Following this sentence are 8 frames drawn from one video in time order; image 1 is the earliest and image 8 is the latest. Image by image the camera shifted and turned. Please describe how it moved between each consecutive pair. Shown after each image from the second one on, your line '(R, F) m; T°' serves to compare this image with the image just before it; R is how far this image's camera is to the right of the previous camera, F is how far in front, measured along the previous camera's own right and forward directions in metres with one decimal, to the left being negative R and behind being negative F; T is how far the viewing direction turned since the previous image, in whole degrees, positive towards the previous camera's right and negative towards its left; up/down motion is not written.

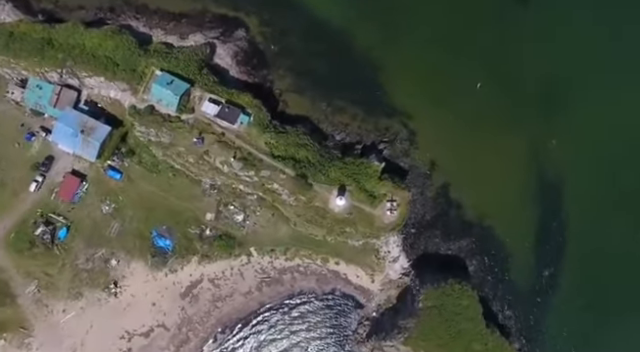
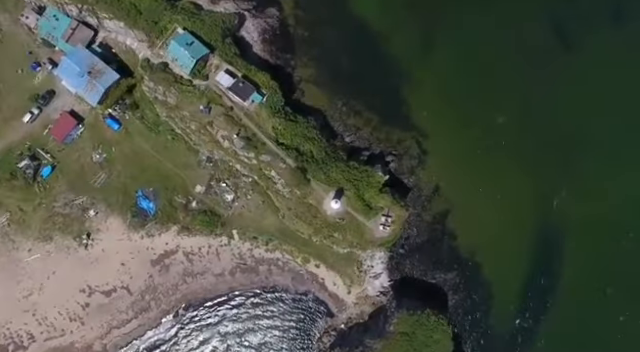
(0.0, +1.4) m; 0°
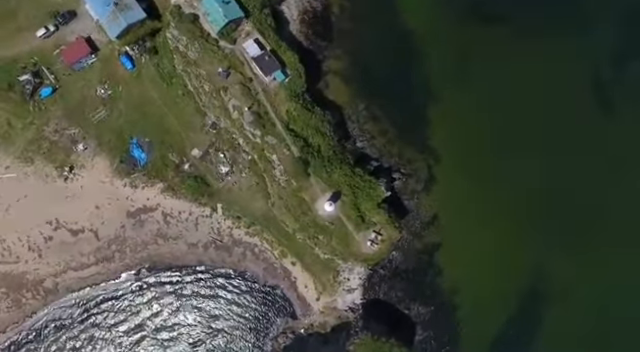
(0.0, +1.7) m; 0°
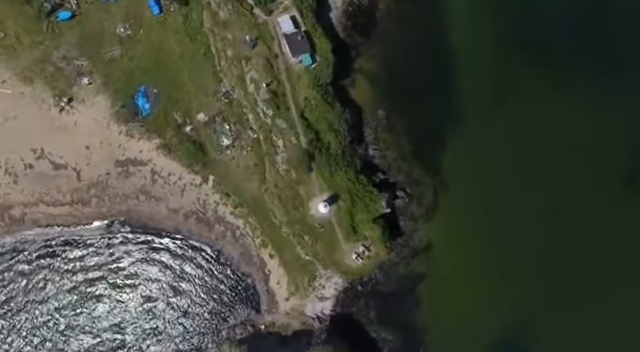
(-0.1, +1.9) m; 0°
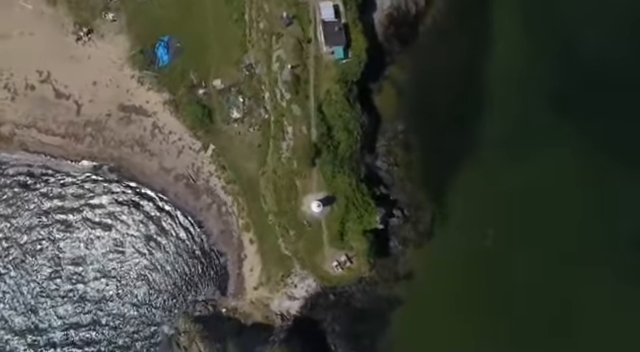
(0.0, +1.3) m; 0°
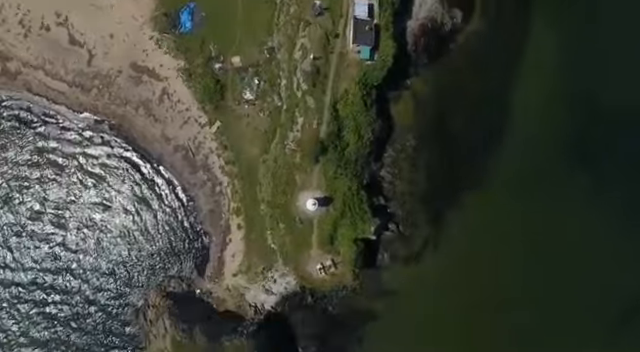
(0.0, +1.0) m; 0°
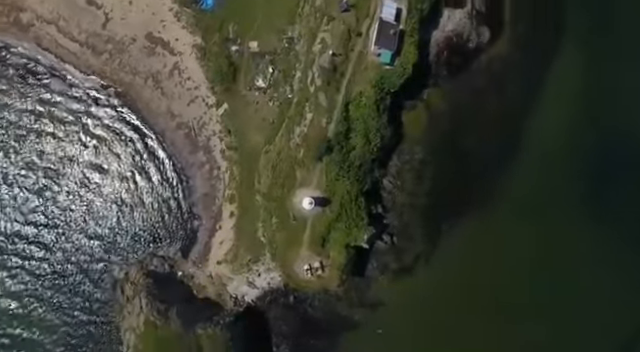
(0.0, +0.8) m; 0°
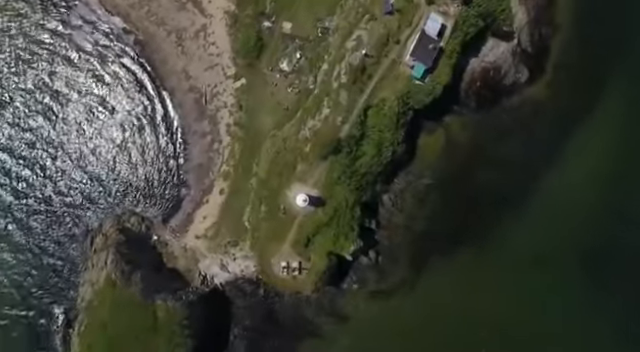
(0.0, +1.3) m; 0°
